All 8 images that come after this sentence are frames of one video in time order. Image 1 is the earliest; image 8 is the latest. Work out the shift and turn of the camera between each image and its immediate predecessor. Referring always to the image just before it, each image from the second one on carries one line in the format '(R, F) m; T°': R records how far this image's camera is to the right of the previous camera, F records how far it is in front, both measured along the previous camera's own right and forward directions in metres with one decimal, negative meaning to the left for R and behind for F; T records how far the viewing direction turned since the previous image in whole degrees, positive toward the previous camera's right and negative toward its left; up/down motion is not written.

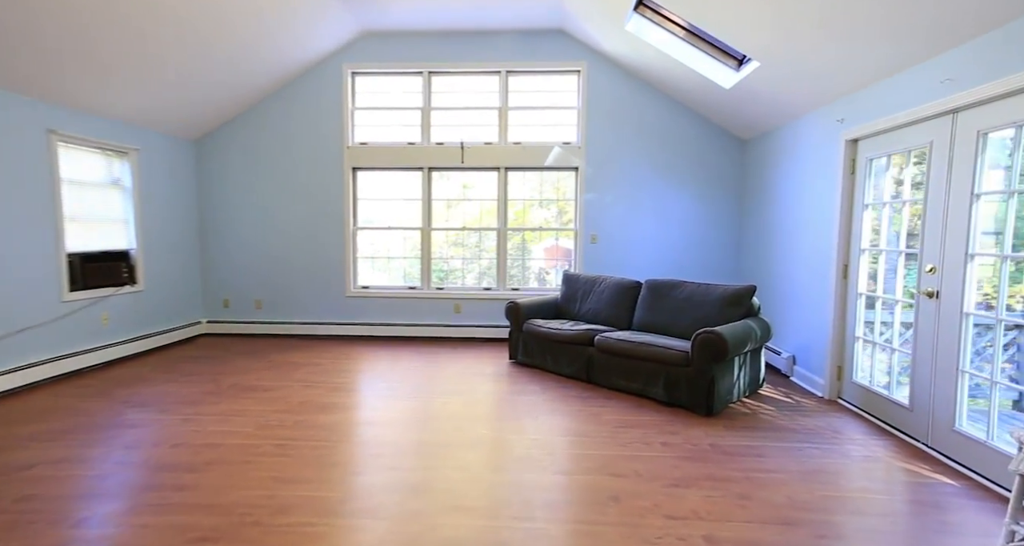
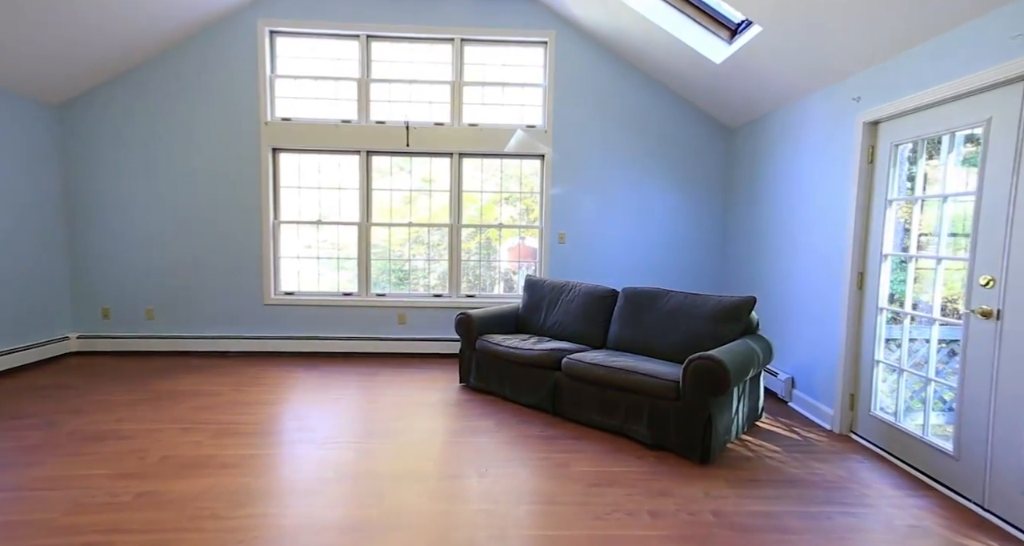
(+0.1, +0.7) m; +4°
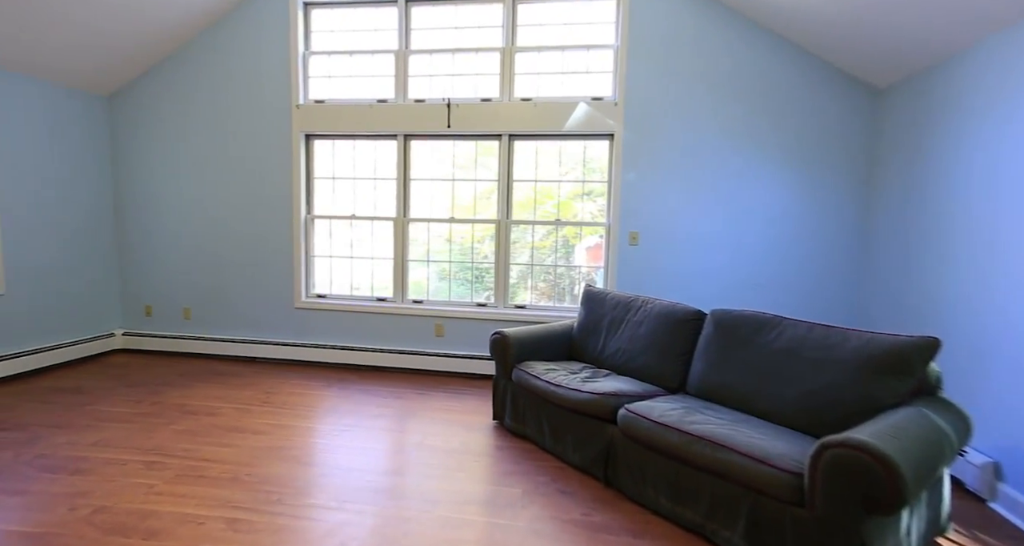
(+0.2, +0.8) m; -11°
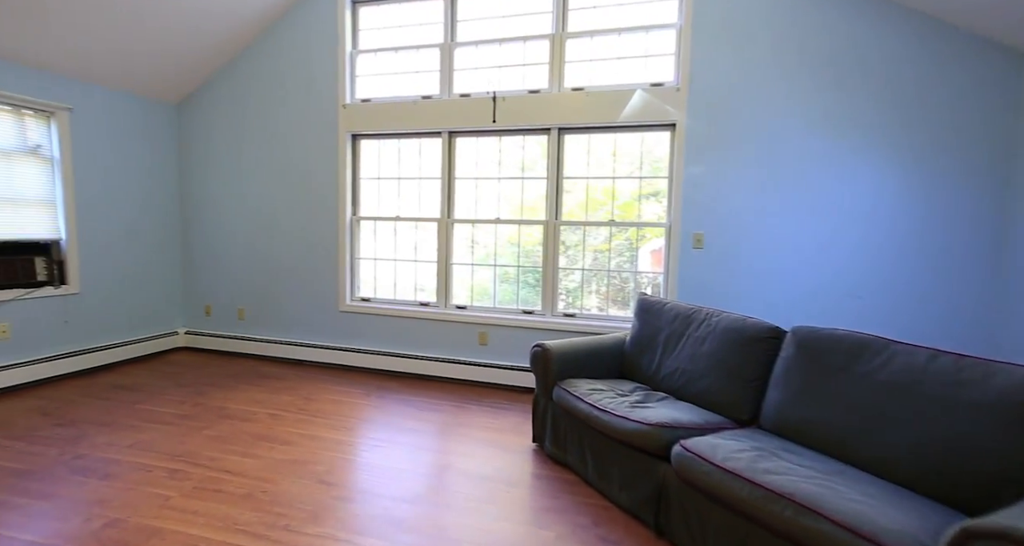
(+0.1, +0.3) m; -8°
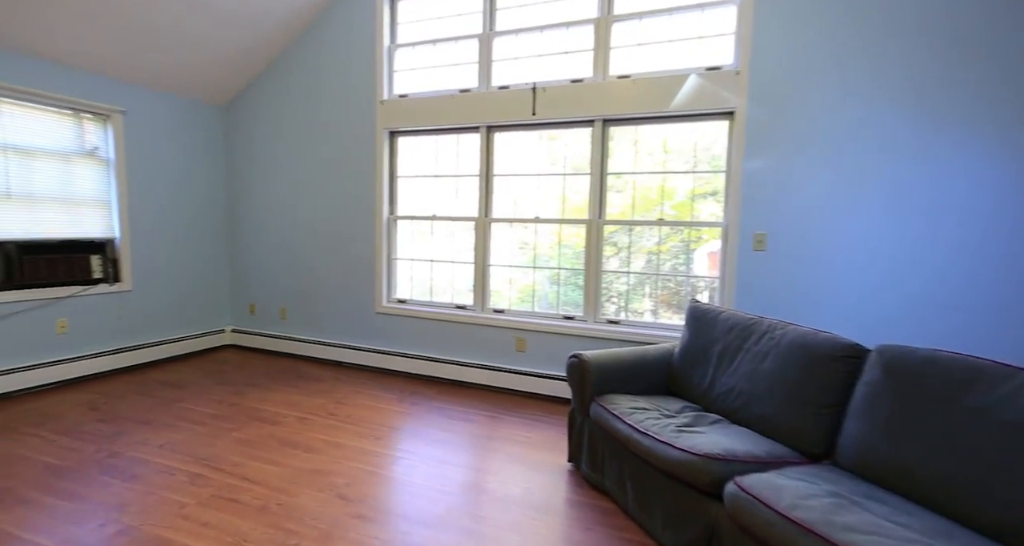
(+0.1, +0.2) m; -6°
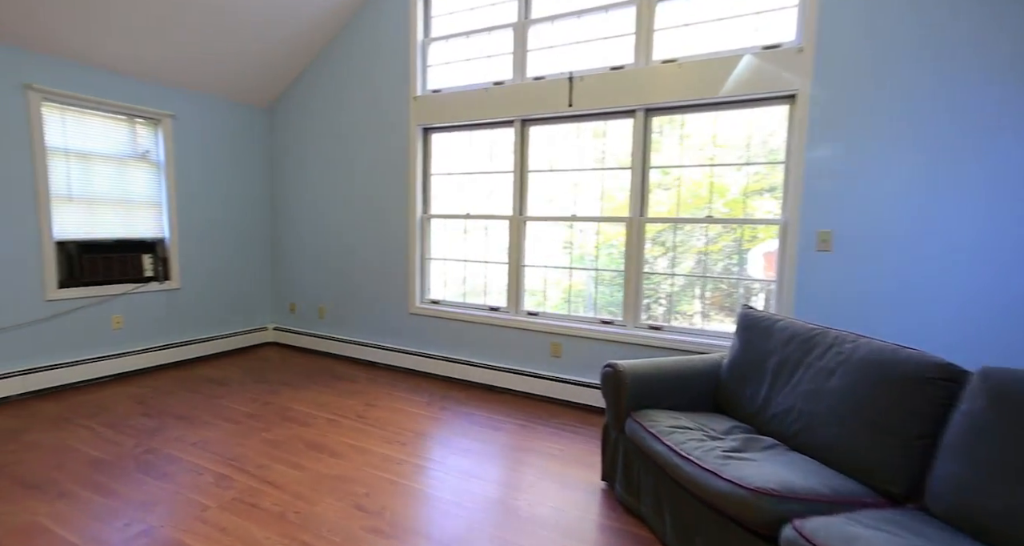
(+0.1, +0.2) m; -6°
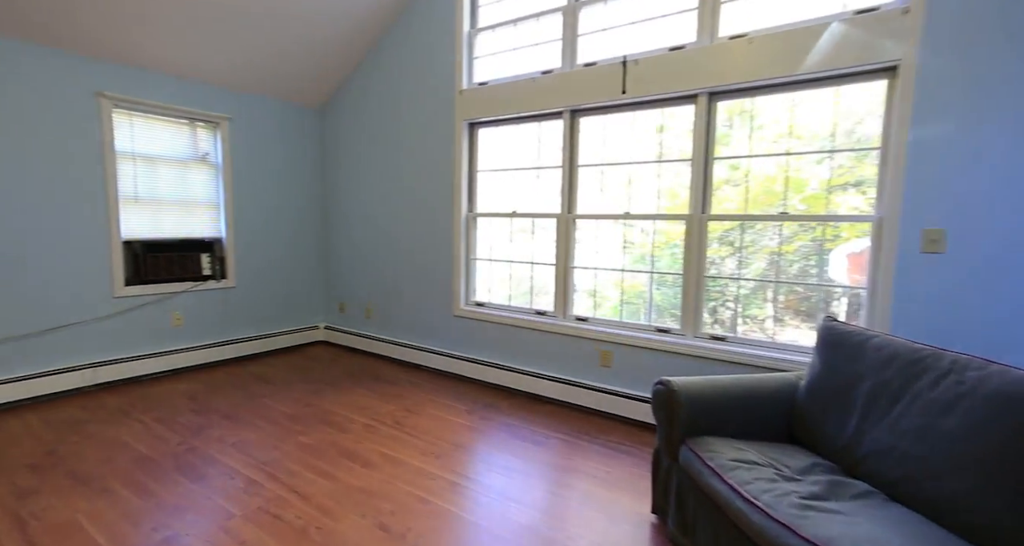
(+0.1, +0.2) m; -7°
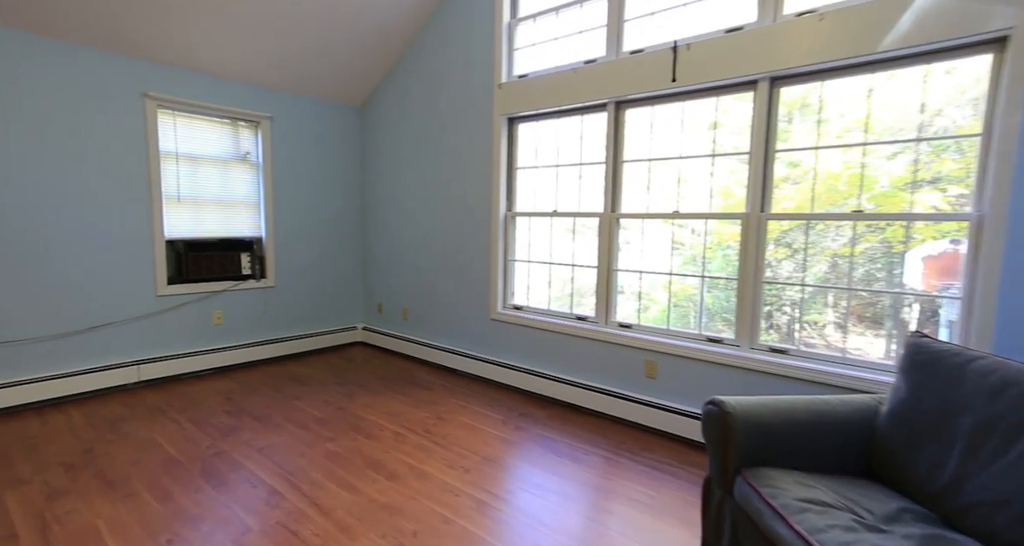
(0.0, +0.2) m; -5°
